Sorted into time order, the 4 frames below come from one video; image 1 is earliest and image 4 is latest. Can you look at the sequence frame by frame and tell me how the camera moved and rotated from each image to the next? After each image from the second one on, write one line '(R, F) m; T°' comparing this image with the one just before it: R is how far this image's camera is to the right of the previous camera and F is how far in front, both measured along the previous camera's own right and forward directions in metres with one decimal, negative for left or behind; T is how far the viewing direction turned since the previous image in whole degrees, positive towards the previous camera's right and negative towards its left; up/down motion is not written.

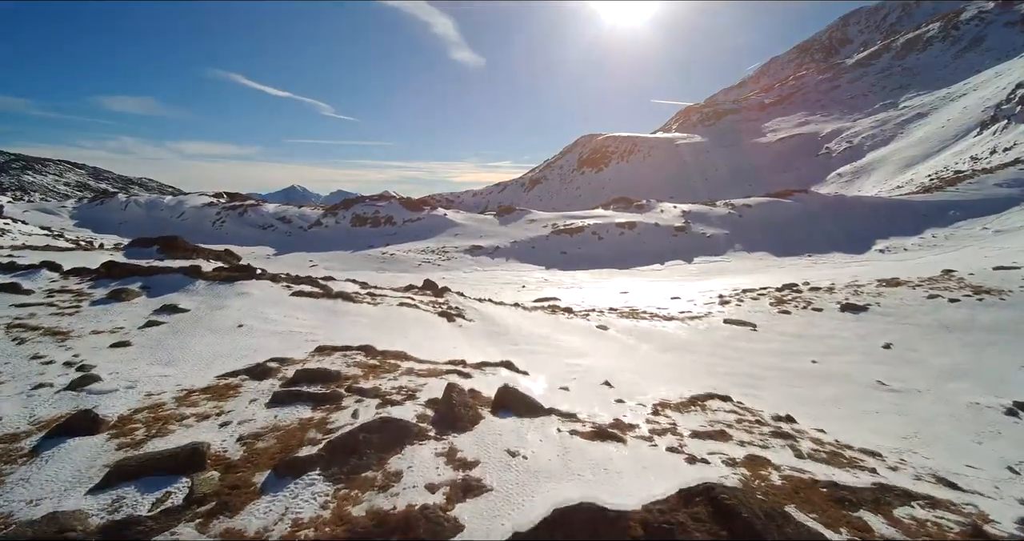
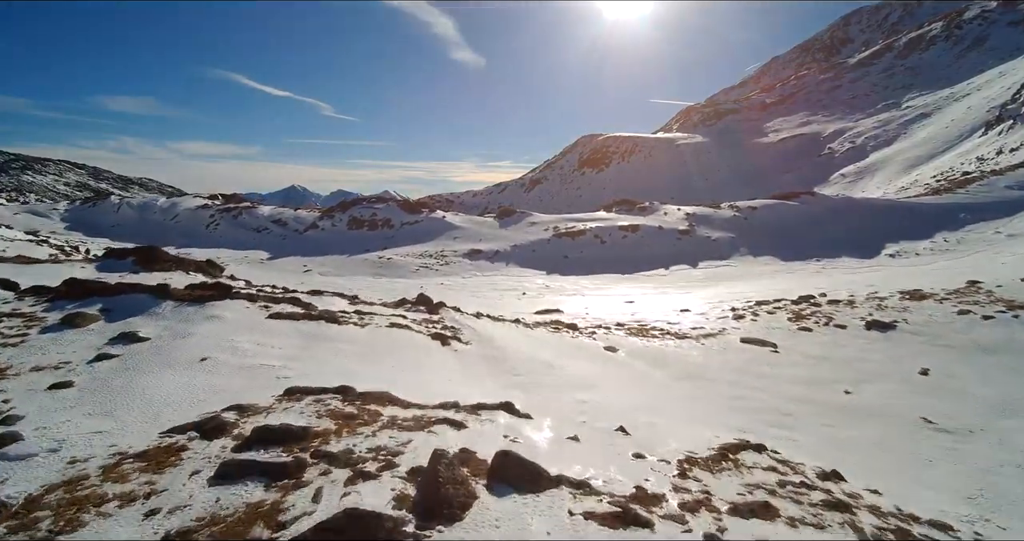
(0.0, +1.2) m; 0°
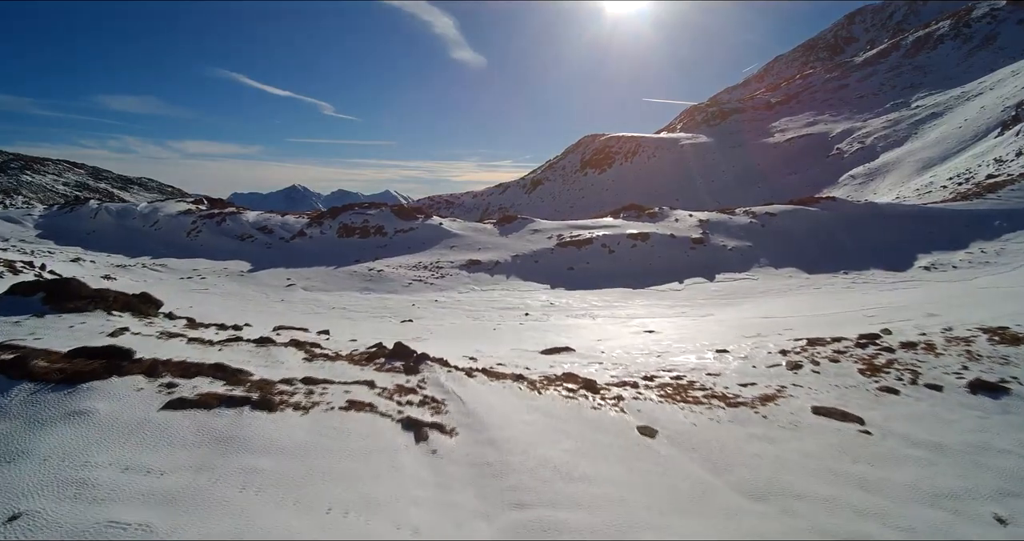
(0.0, +3.5) m; 0°
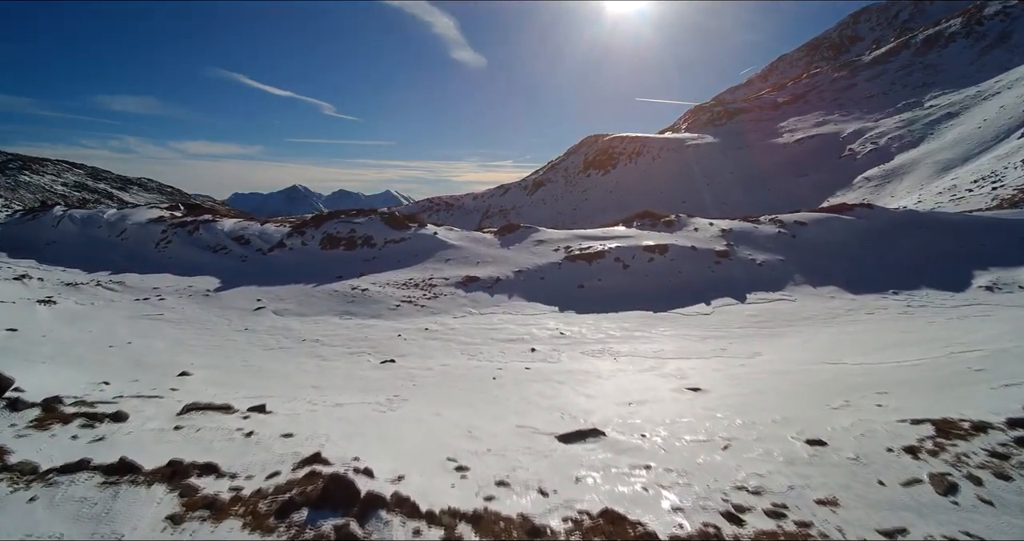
(-0.1, +5.0) m; 0°
